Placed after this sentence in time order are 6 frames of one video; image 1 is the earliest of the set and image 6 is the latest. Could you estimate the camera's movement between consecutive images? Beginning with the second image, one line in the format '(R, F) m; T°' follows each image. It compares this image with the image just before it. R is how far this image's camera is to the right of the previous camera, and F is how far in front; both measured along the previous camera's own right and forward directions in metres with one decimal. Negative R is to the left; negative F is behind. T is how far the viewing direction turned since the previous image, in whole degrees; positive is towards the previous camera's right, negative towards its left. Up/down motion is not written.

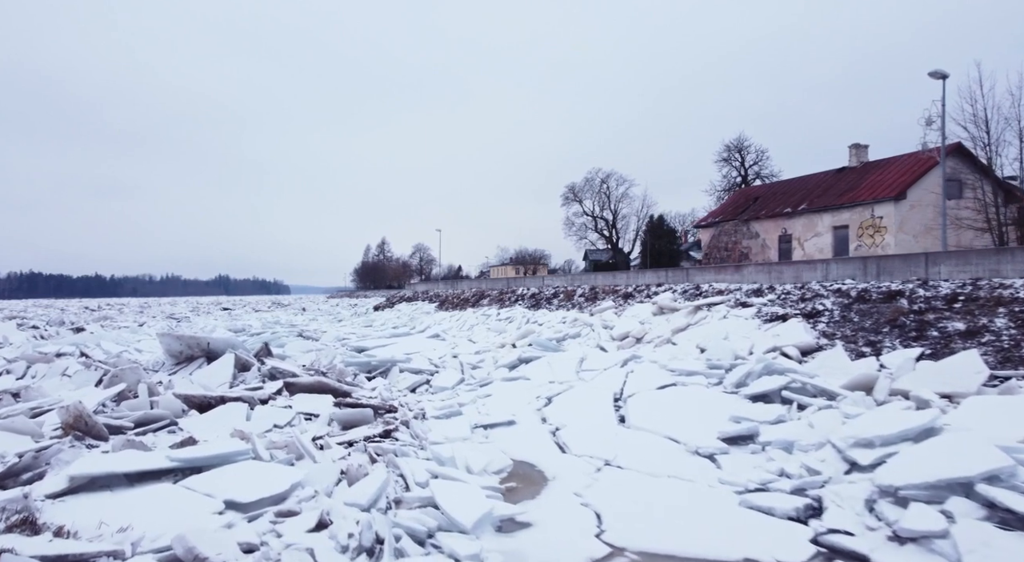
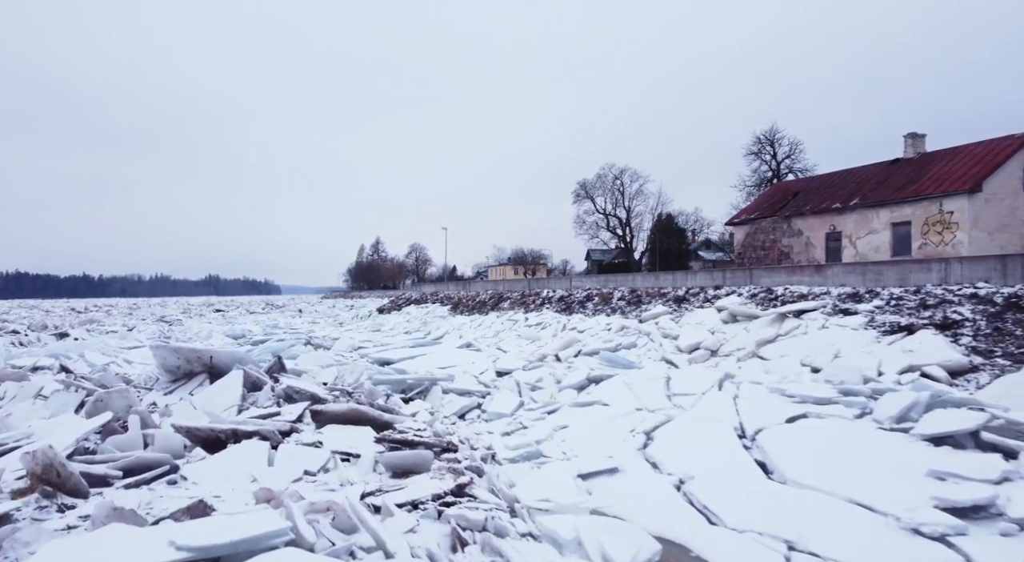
(-0.9, +1.4) m; +1°
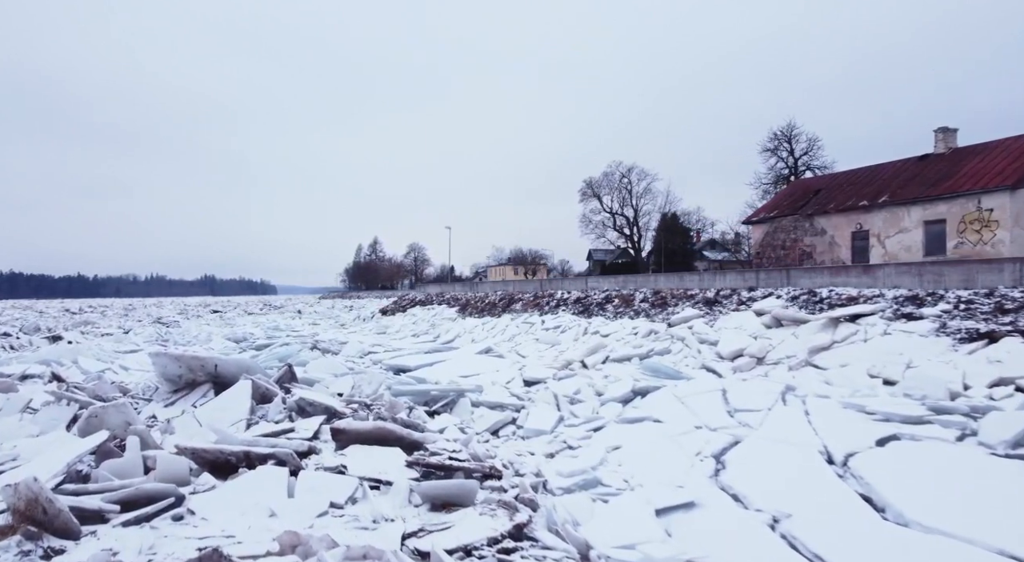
(-0.4, +0.7) m; 0°
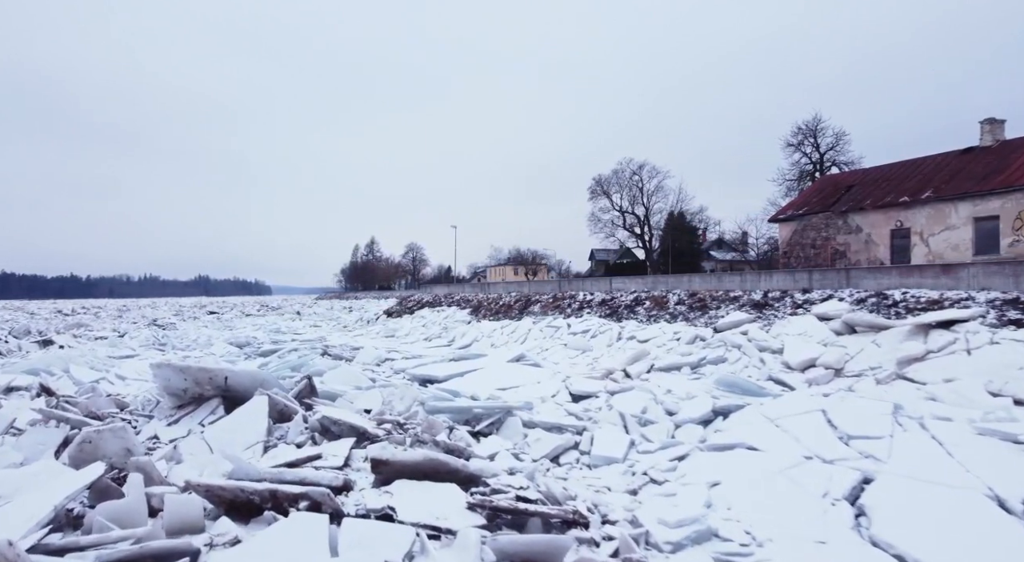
(-0.6, +0.9) m; 0°
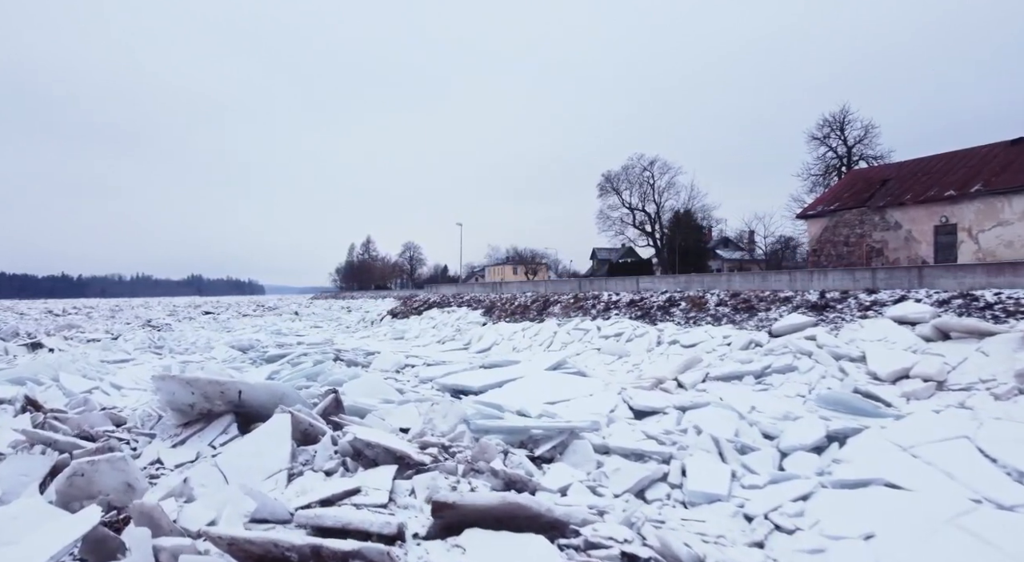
(-0.6, +0.9) m; 0°
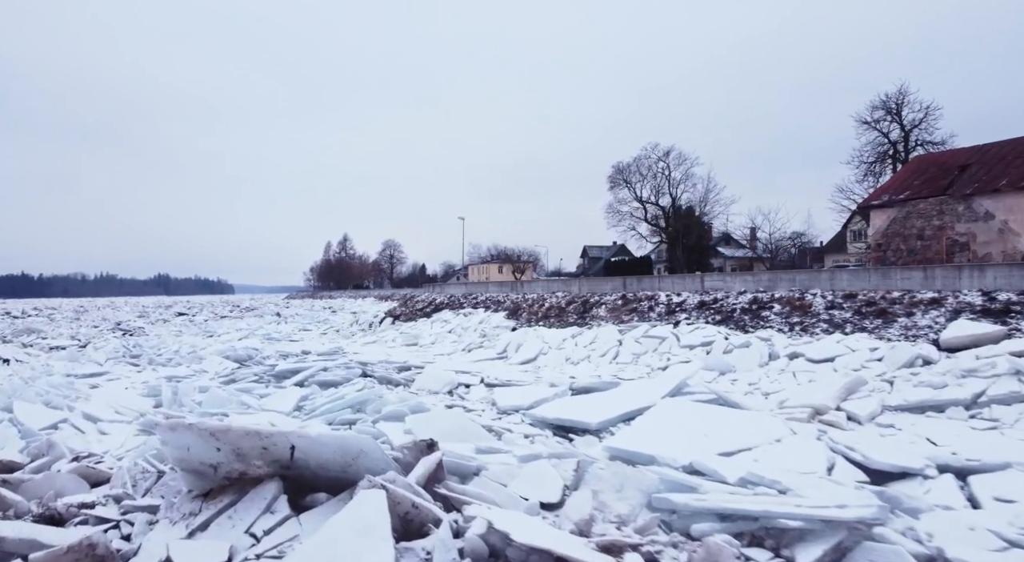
(-1.5, +2.1) m; +2°
